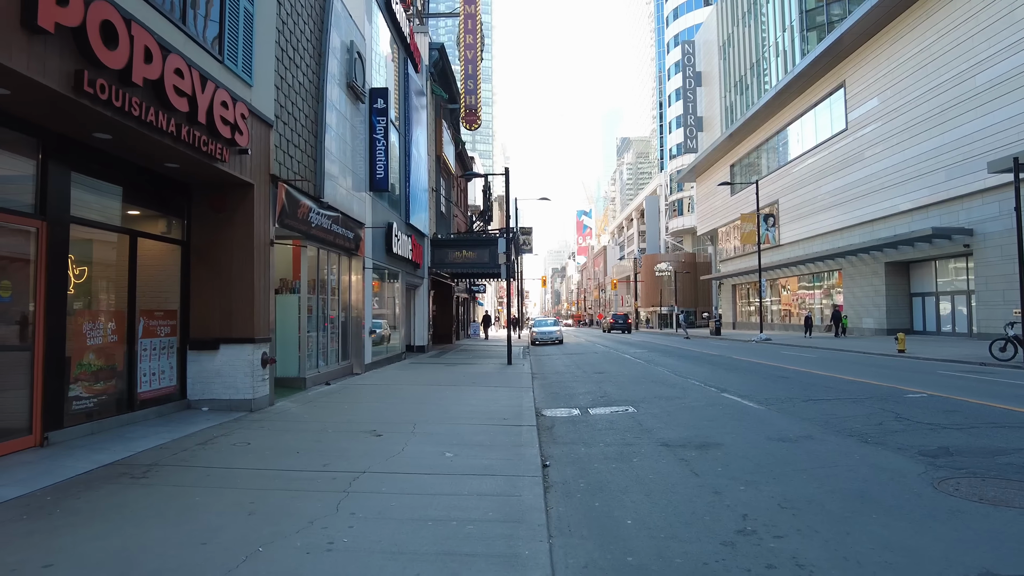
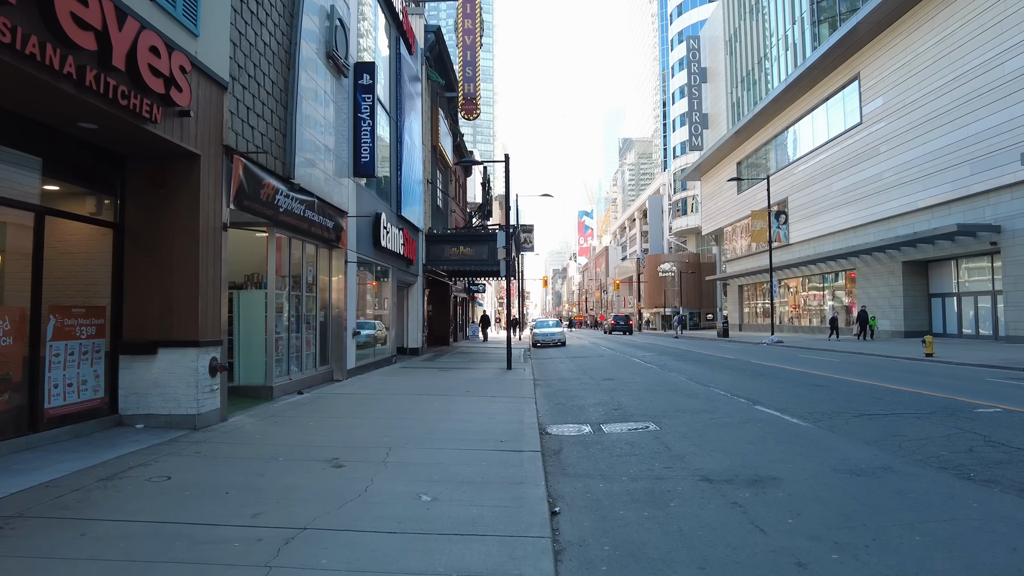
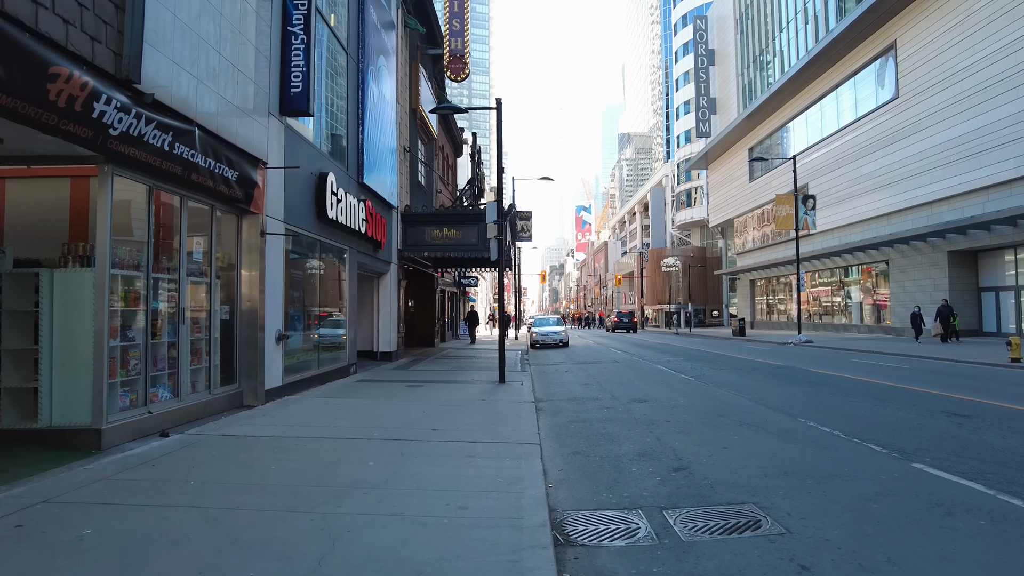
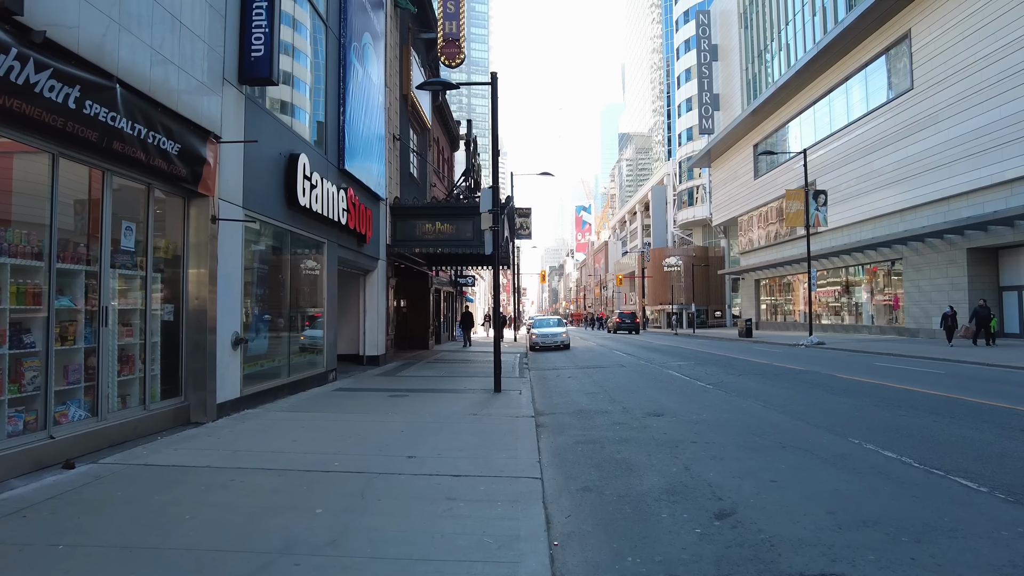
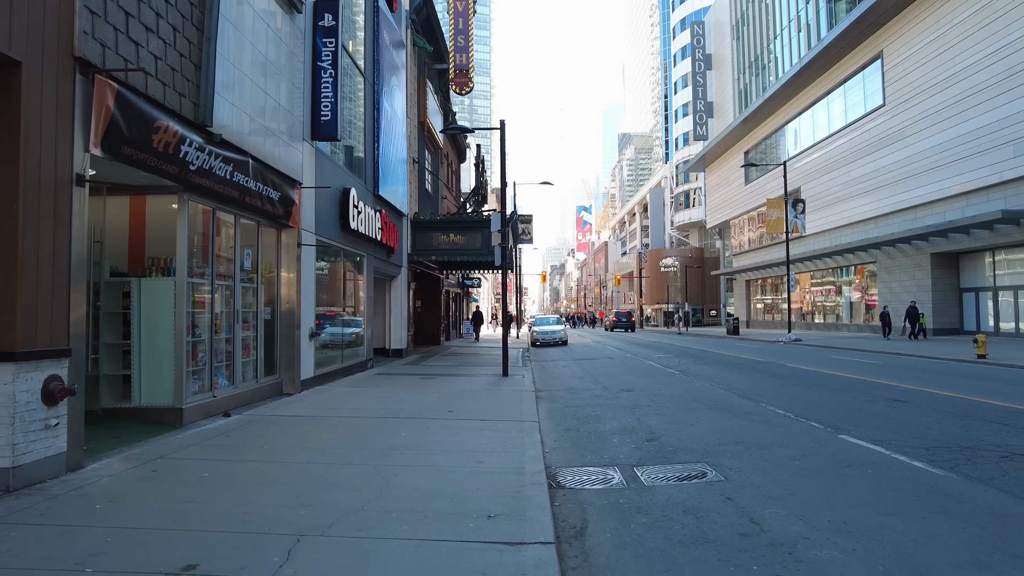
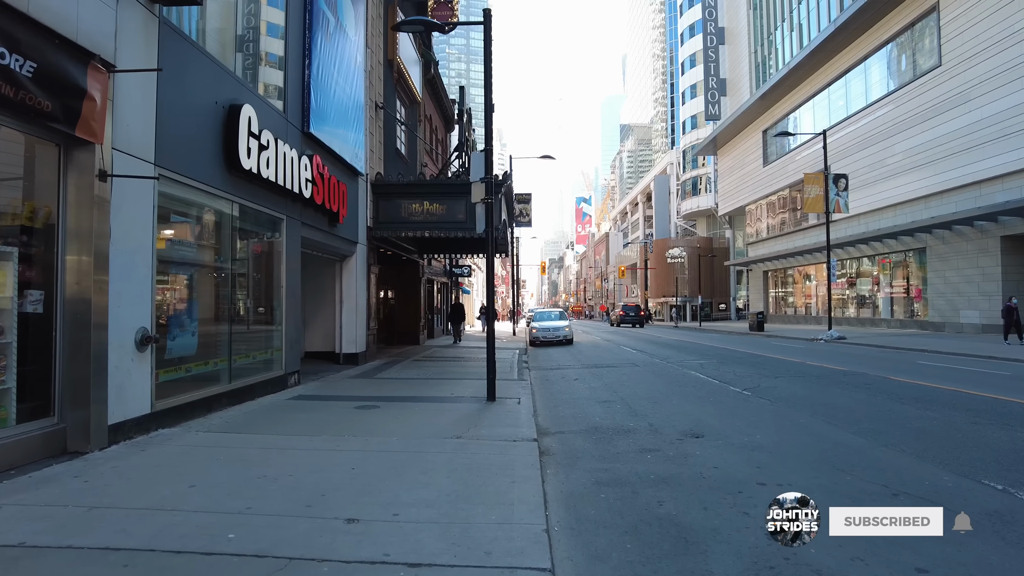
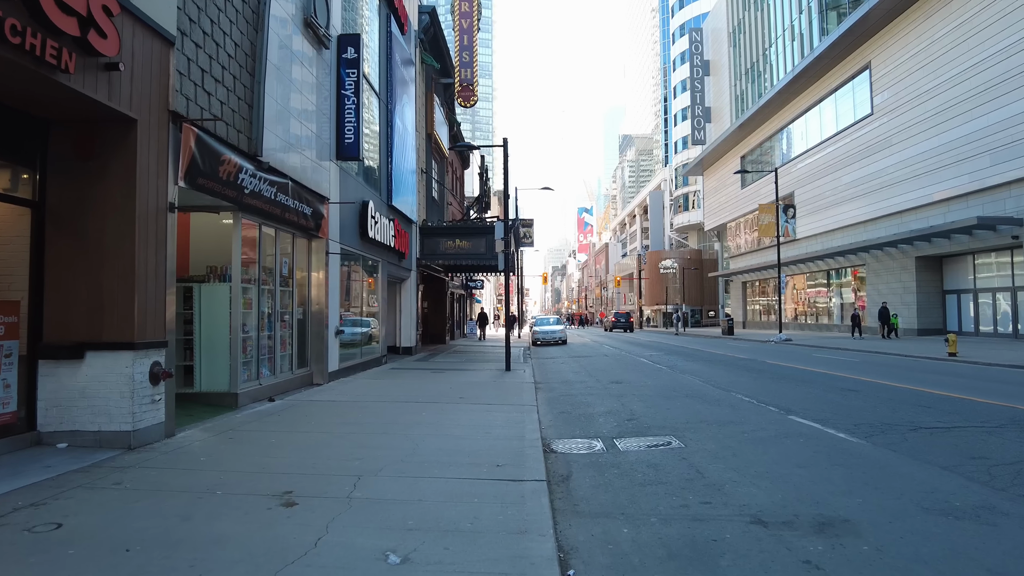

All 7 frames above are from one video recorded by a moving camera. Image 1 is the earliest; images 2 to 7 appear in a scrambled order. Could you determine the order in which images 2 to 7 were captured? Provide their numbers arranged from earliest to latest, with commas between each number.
2, 7, 5, 3, 4, 6
